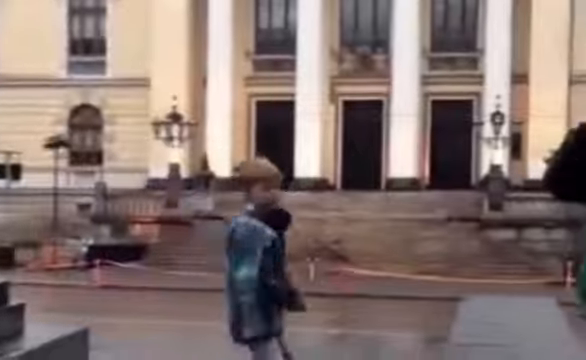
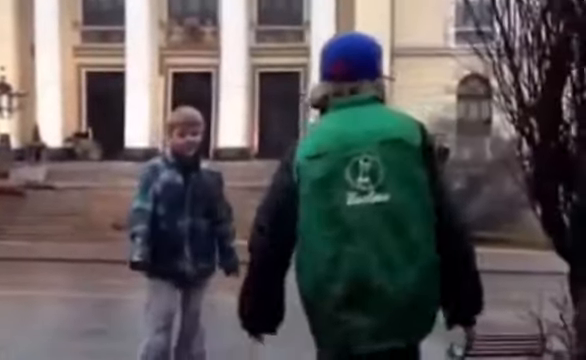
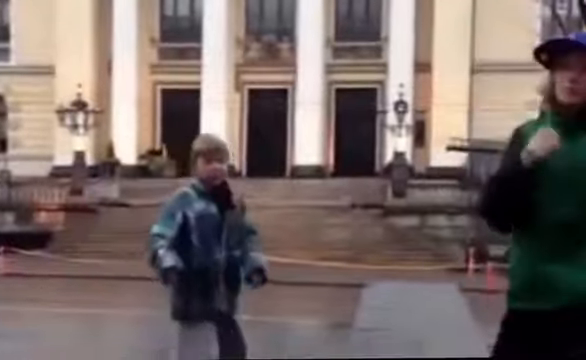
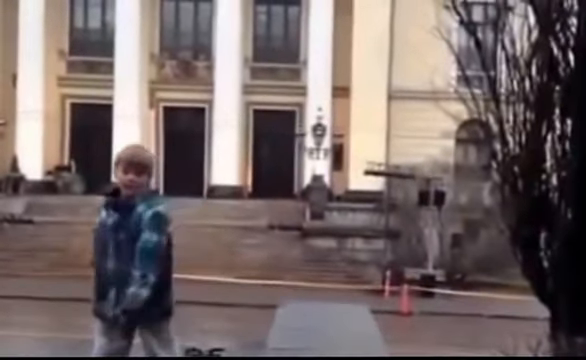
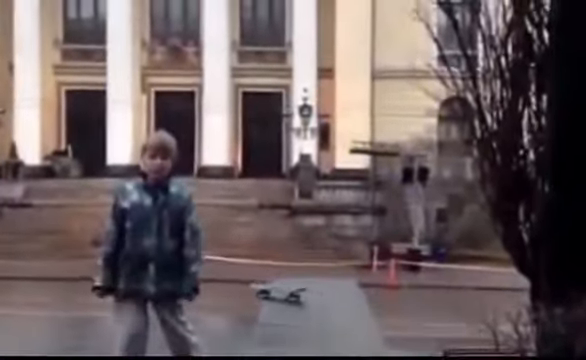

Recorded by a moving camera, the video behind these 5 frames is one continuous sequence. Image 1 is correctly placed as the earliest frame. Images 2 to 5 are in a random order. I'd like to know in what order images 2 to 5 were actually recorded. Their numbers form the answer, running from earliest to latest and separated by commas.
3, 2, 5, 4
